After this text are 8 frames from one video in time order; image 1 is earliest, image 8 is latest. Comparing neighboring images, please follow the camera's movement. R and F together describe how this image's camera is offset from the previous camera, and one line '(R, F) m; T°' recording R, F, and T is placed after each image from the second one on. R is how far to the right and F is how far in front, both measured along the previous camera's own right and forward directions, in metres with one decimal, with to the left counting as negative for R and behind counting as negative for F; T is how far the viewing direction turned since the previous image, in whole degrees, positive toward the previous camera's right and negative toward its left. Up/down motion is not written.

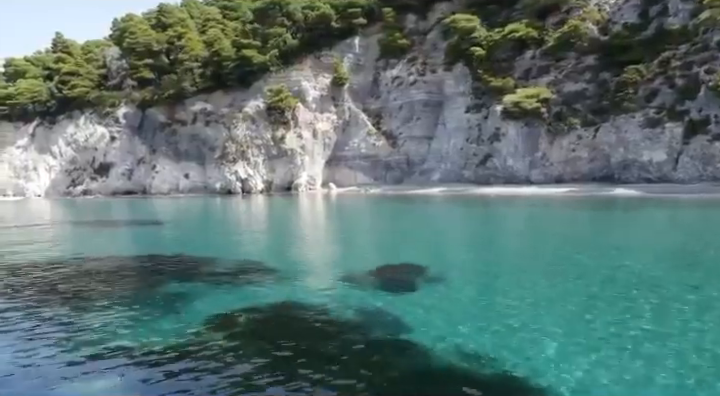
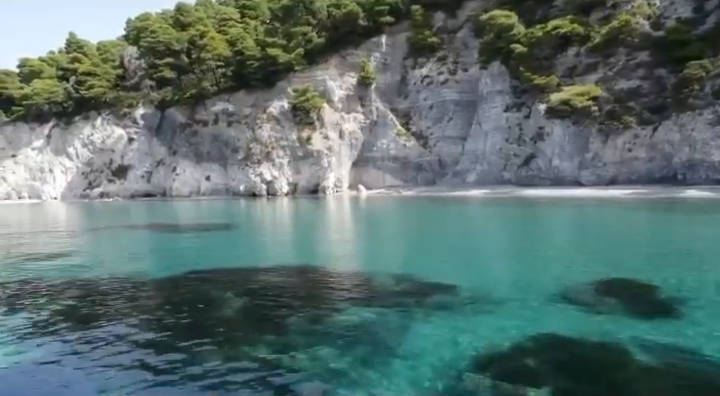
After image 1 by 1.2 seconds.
(-2.5, +1.5) m; 0°
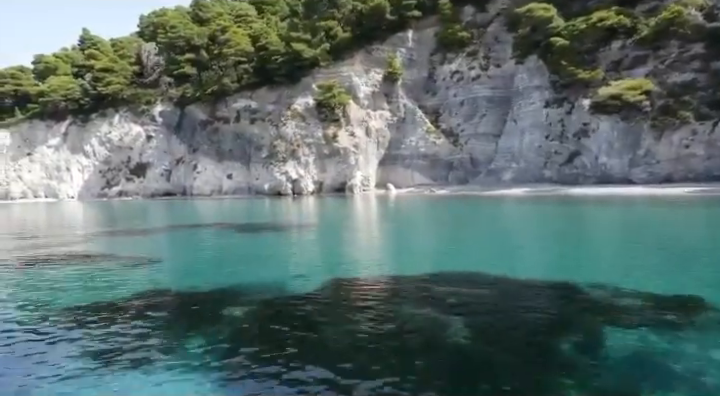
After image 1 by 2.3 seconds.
(-2.3, +1.3) m; 0°
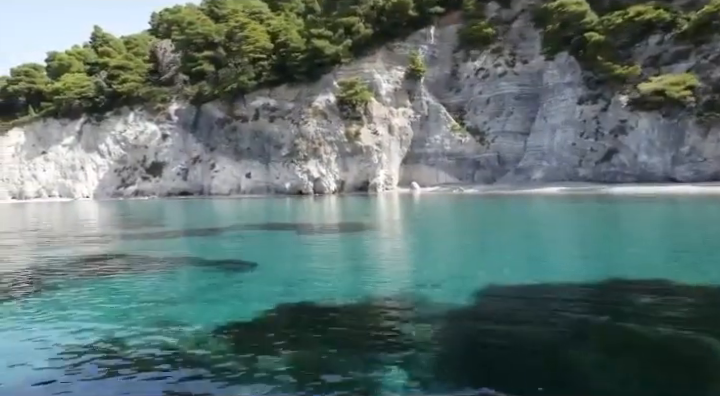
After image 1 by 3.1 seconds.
(-1.9, +0.9) m; 0°
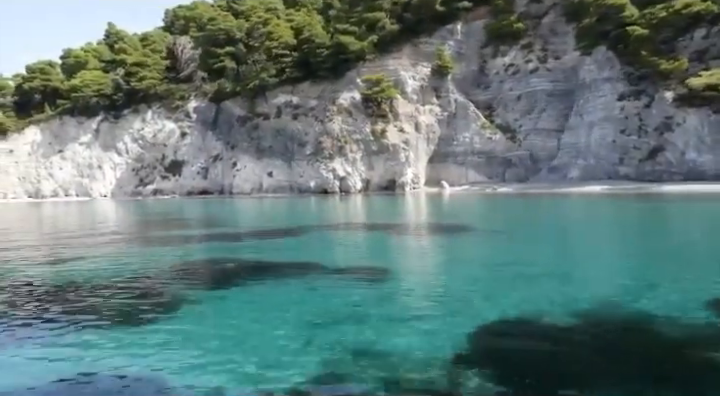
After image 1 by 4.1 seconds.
(-2.1, +1.1) m; 0°
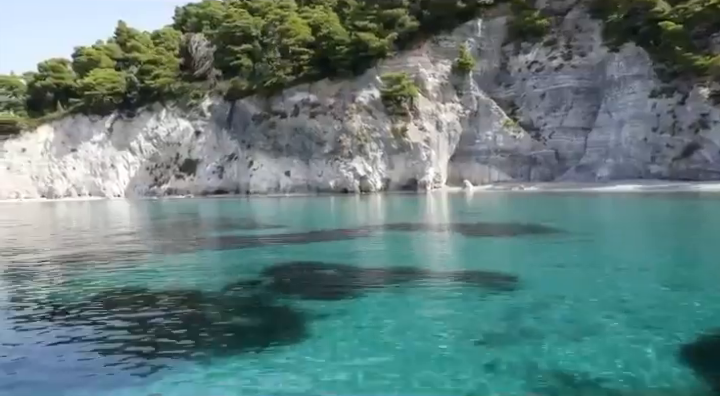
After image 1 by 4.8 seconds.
(-1.6, +0.8) m; 0°
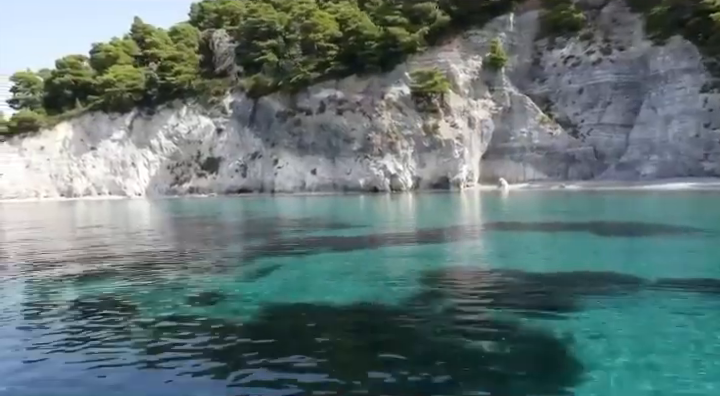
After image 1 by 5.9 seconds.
(-2.3, +1.2) m; 0°
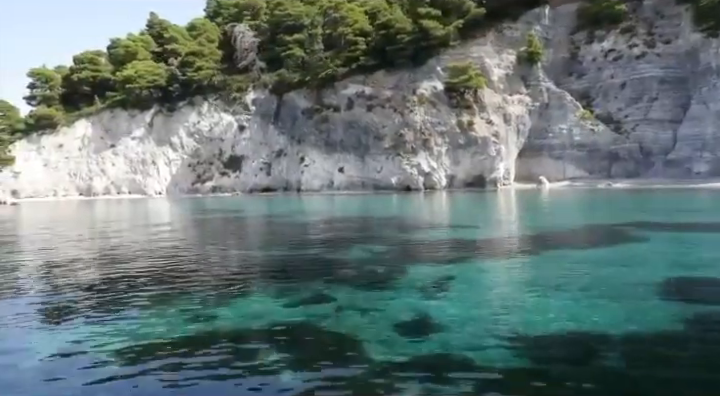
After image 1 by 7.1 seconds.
(-2.3, +1.6) m; 0°
